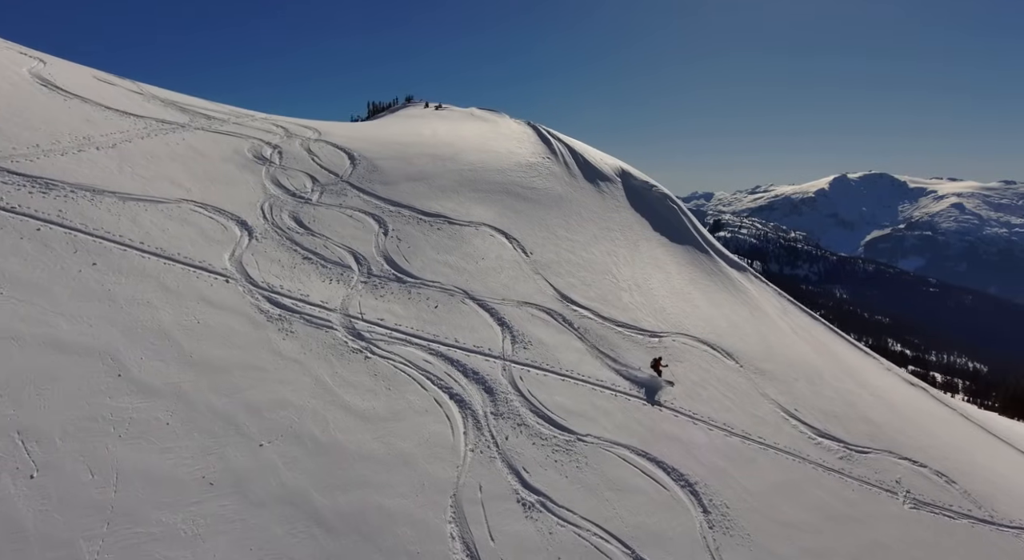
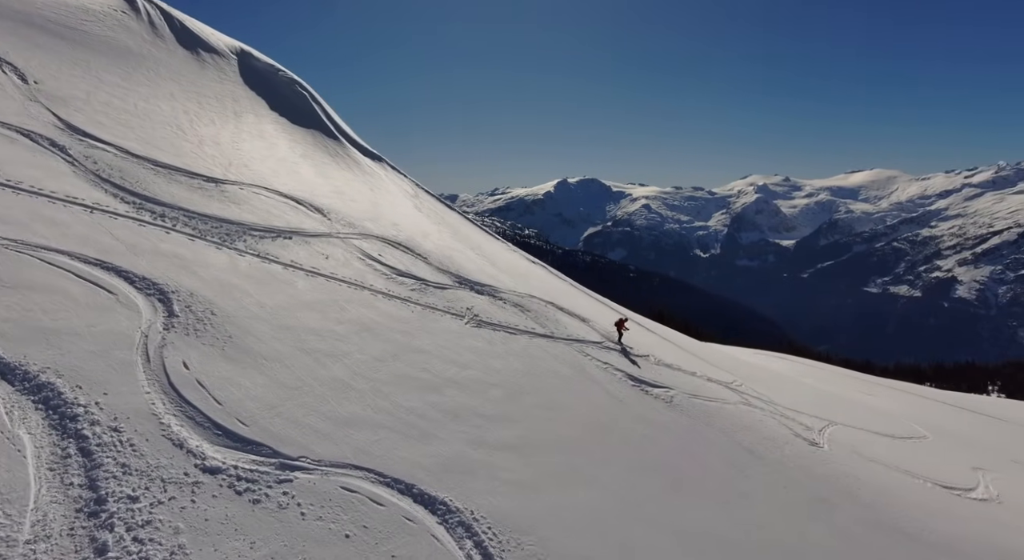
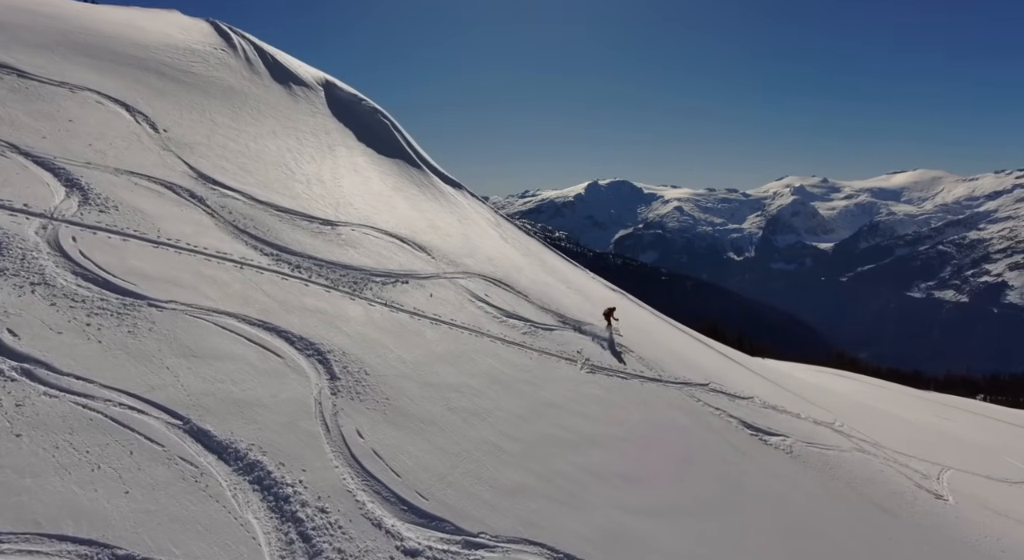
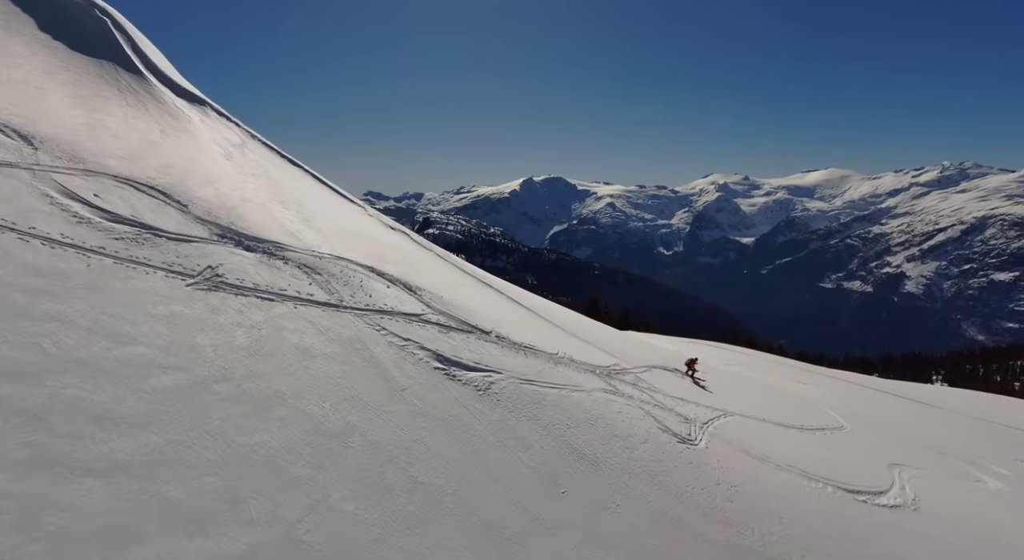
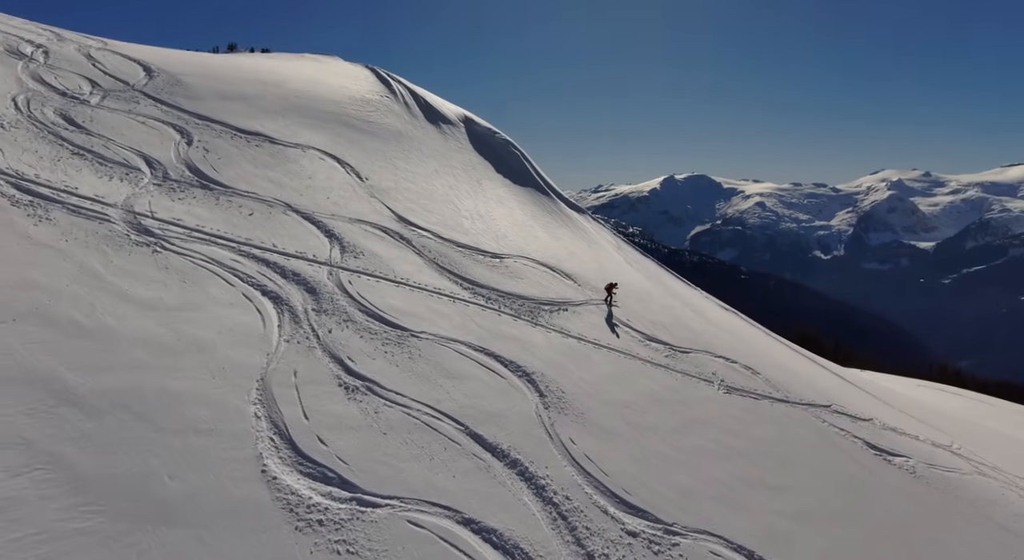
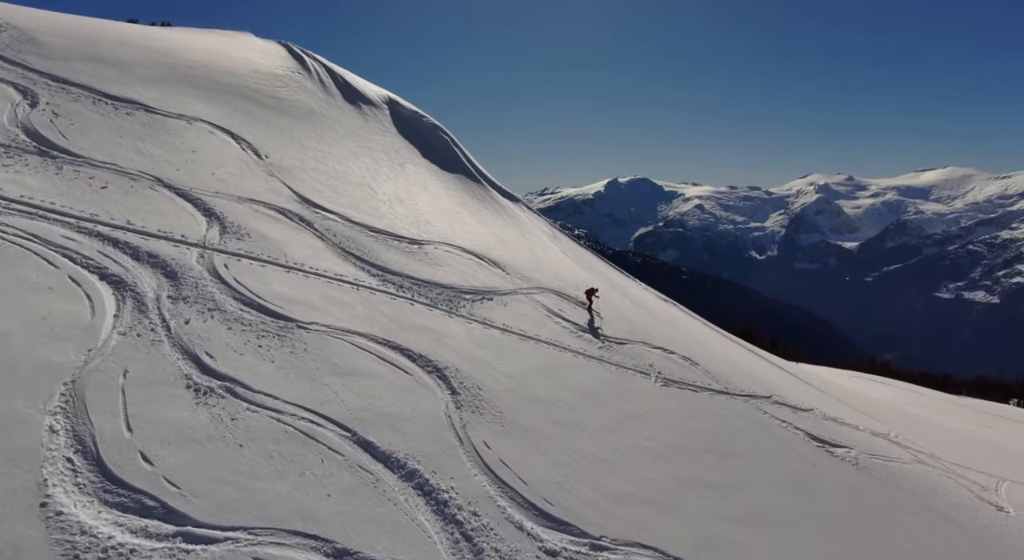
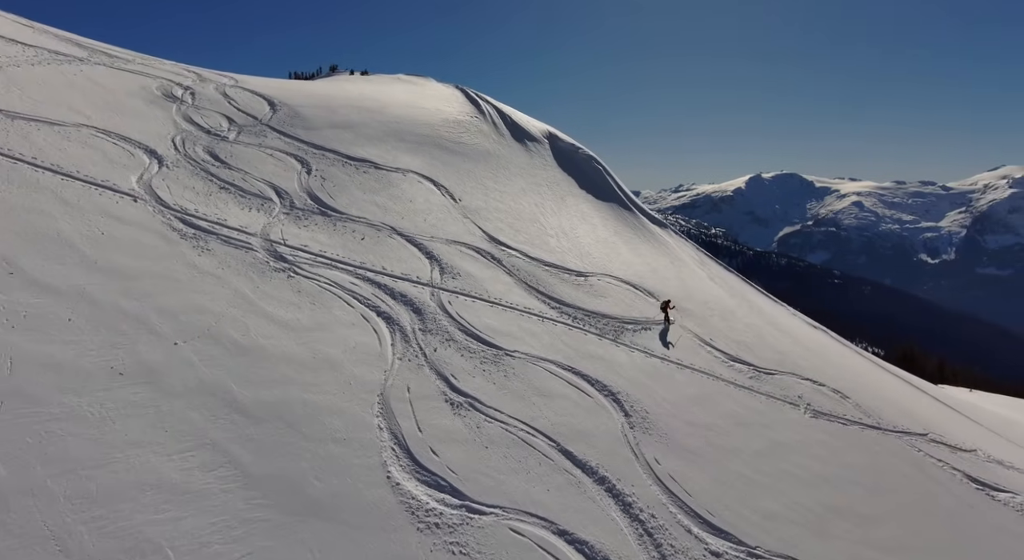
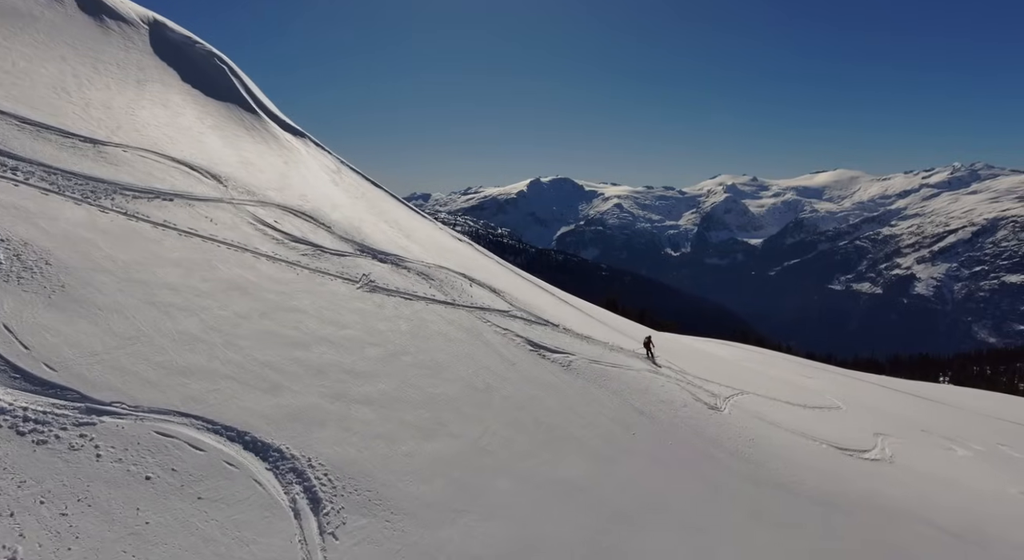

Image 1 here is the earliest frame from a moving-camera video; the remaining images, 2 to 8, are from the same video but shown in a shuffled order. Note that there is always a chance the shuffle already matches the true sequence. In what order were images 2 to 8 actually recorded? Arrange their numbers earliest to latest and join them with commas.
7, 5, 6, 3, 2, 8, 4
